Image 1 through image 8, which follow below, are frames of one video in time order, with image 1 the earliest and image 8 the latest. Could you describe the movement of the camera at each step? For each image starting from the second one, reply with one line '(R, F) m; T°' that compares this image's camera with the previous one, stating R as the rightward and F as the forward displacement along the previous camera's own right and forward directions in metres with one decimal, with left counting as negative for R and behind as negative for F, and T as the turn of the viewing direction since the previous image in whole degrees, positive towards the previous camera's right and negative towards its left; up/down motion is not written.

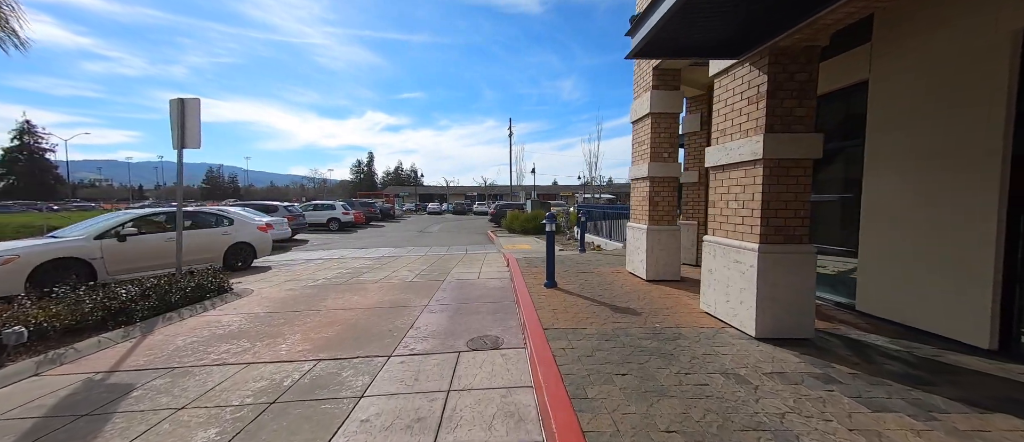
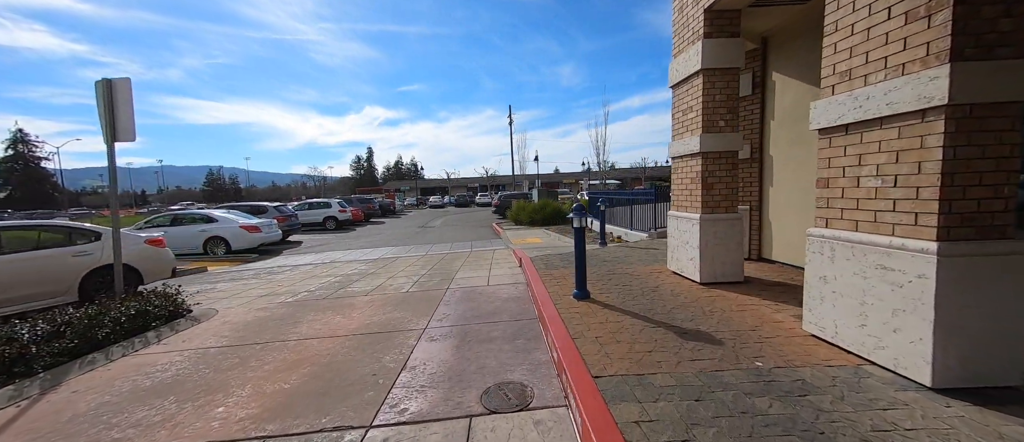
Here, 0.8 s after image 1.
(-0.2, +1.1) m; -1°
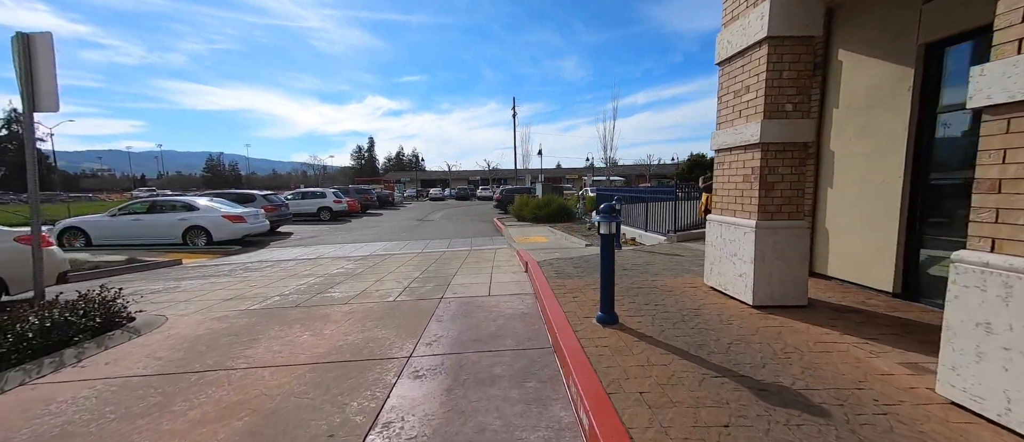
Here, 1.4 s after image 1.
(-0.1, +0.8) m; 0°
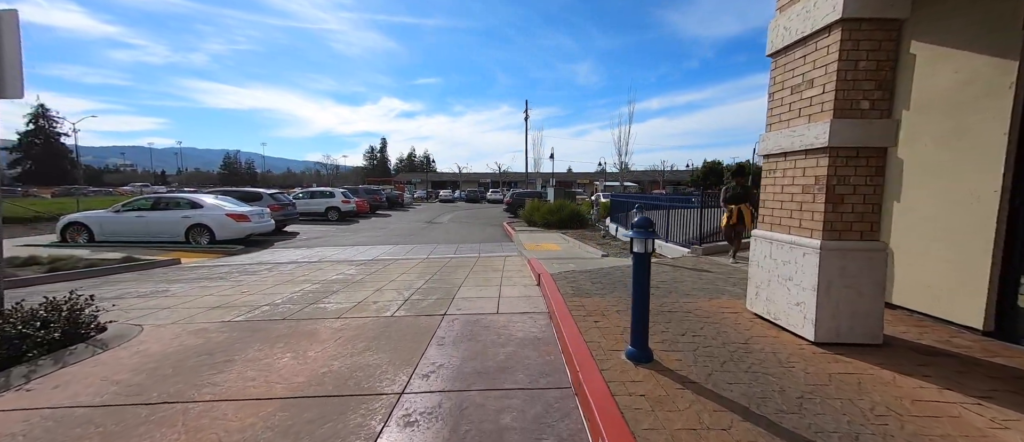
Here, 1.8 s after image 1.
(-0.1, +0.5) m; -2°
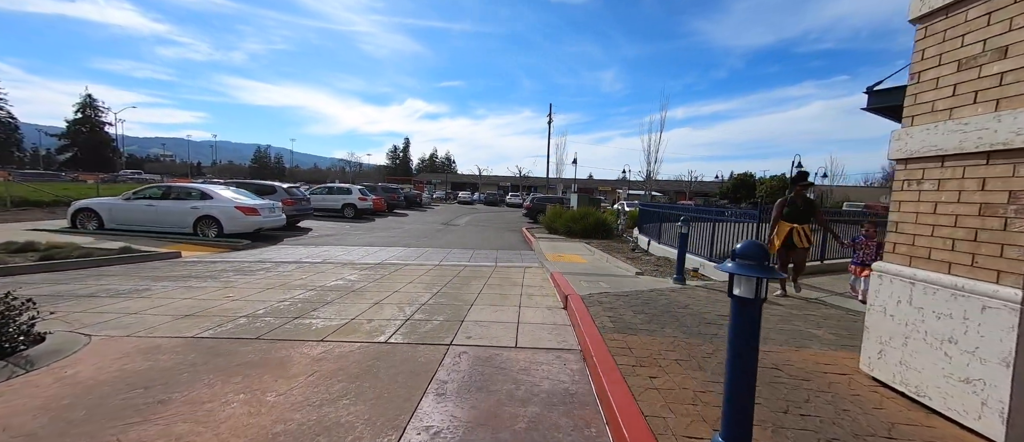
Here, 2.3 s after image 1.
(-0.1, +0.9) m; -3°
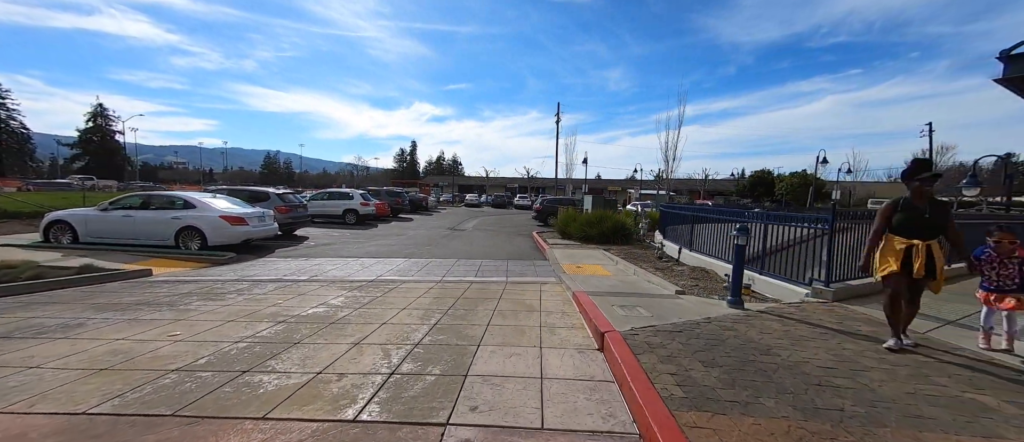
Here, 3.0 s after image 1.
(-0.1, +1.1) m; -1°
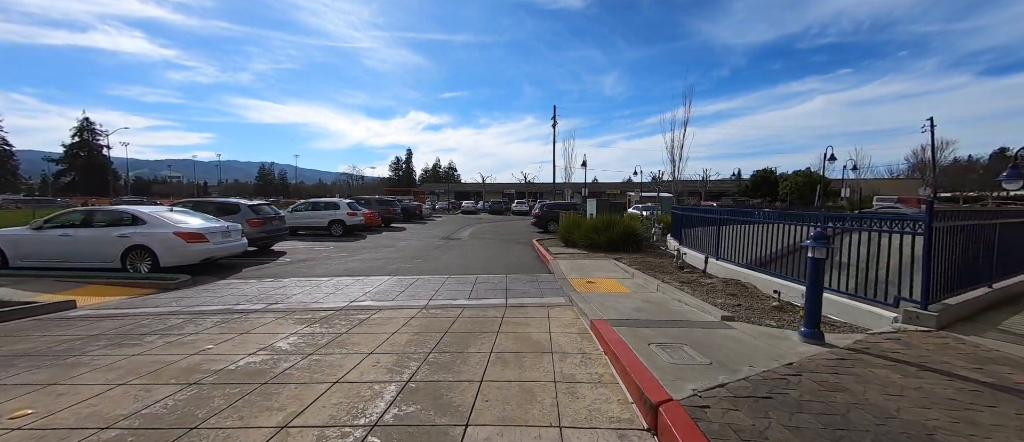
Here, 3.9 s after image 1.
(0.0, +1.2) m; 0°
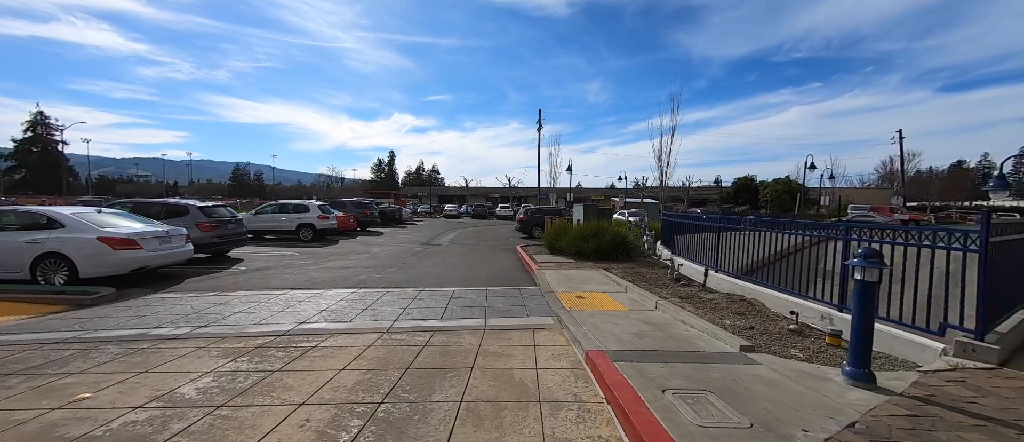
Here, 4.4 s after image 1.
(+0.1, +0.8) m; +3°
